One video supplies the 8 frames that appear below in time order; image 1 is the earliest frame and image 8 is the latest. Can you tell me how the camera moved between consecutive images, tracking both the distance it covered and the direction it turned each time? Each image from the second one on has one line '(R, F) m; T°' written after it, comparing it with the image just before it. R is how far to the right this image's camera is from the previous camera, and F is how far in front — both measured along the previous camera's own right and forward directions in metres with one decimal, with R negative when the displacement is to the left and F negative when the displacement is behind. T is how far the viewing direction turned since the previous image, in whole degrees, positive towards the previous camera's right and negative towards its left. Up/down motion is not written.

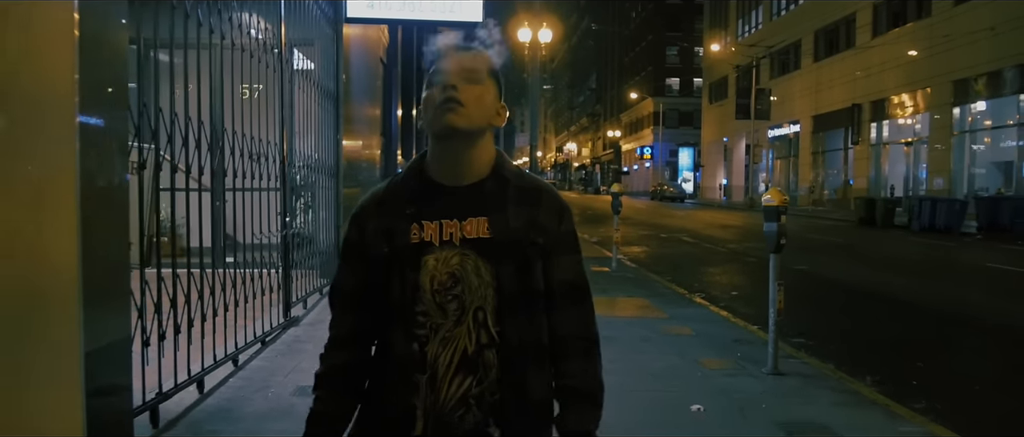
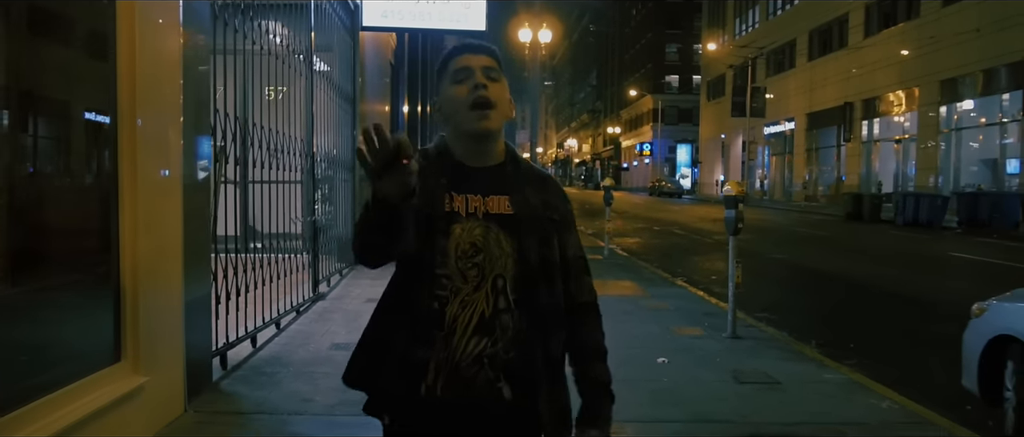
(0.0, -1.1) m; 0°
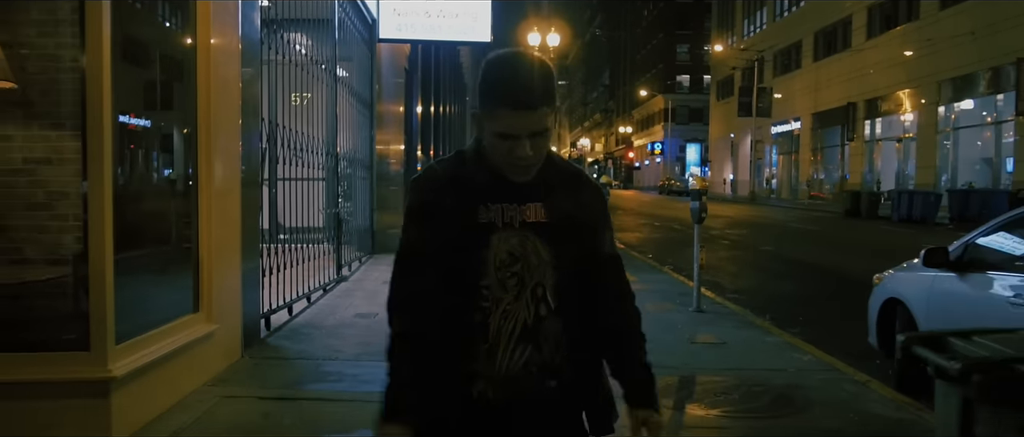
(+0.2, -1.3) m; -1°
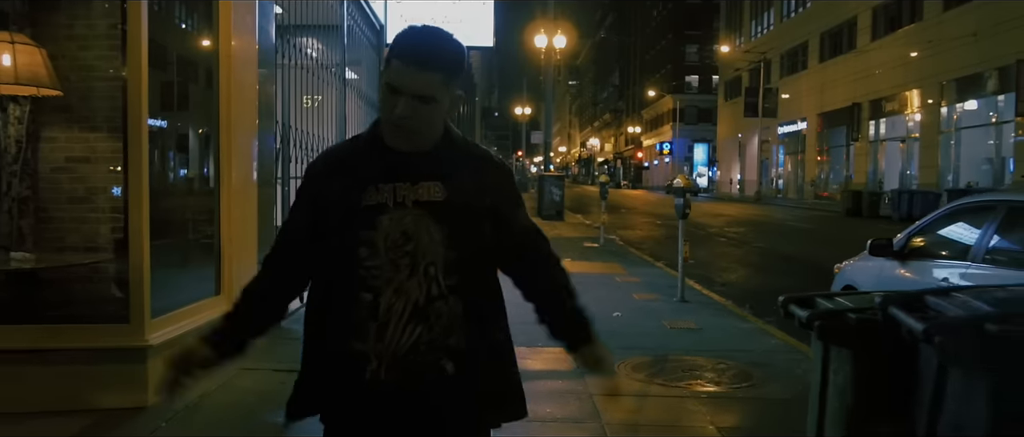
(+0.2, -0.6) m; -1°
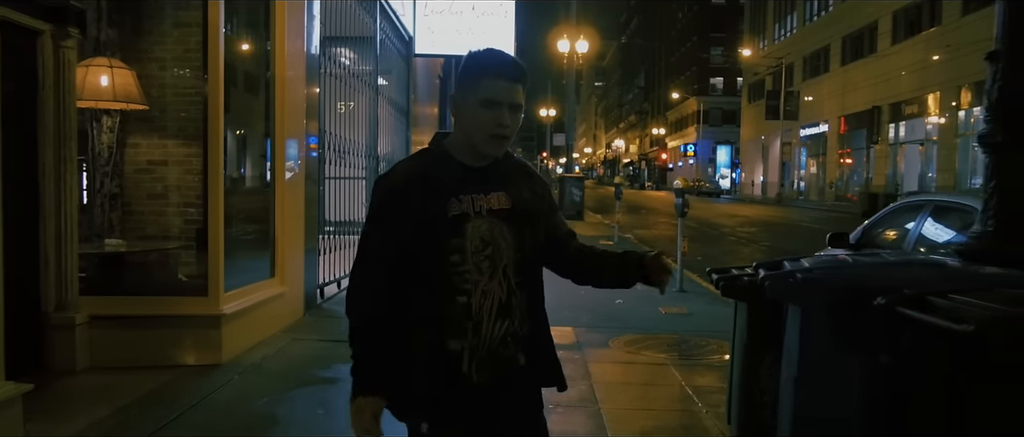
(+0.1, -1.0) m; -2°
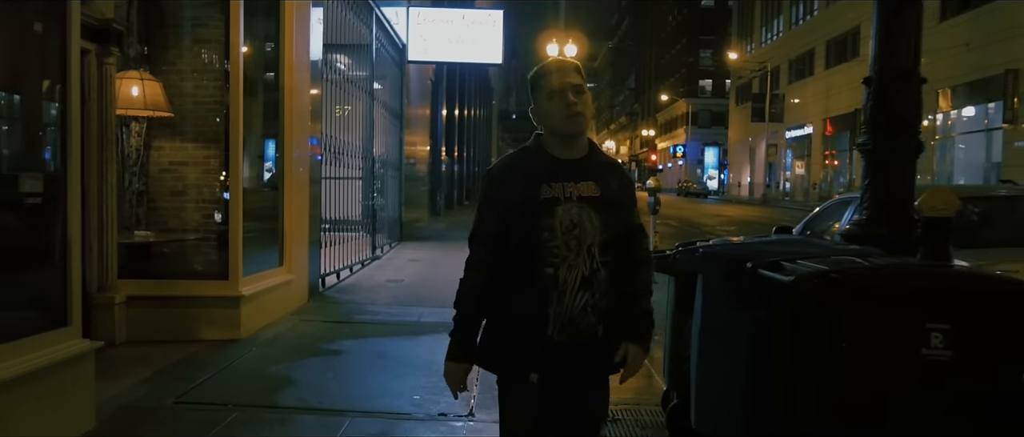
(+0.1, -0.9) m; +1°
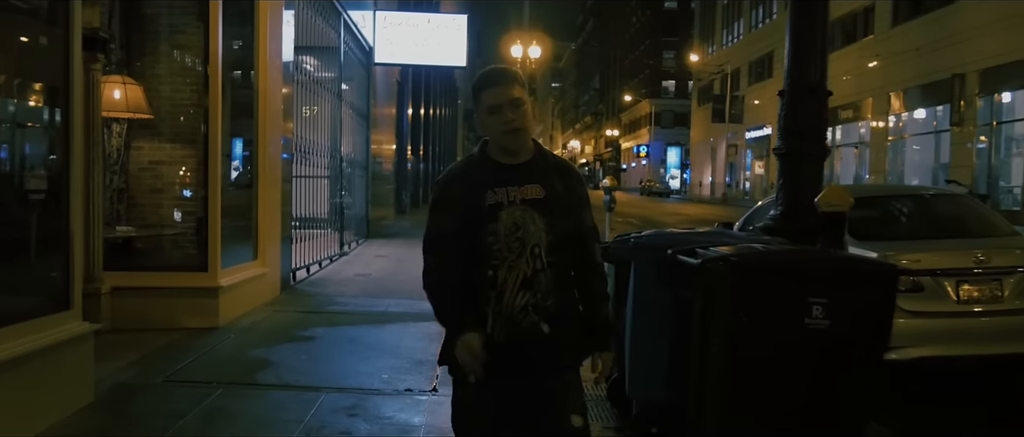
(0.0, -0.5) m; +2°
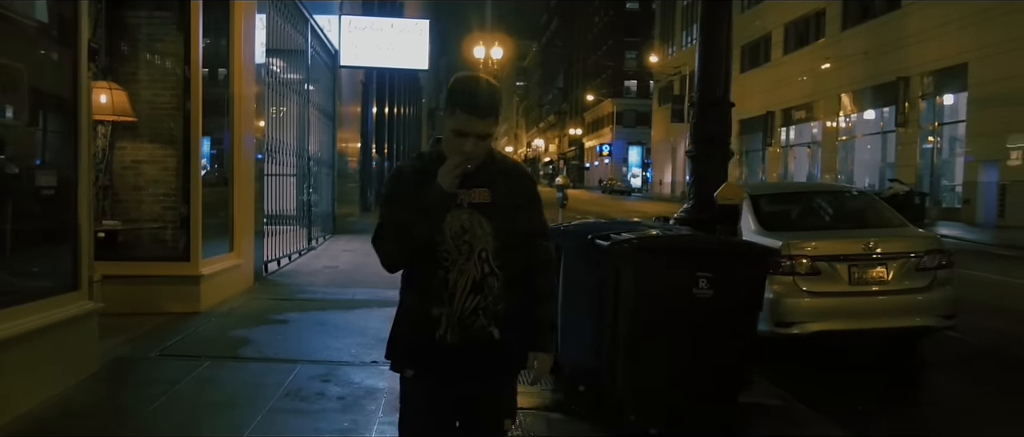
(+0.1, -0.8) m; +2°
